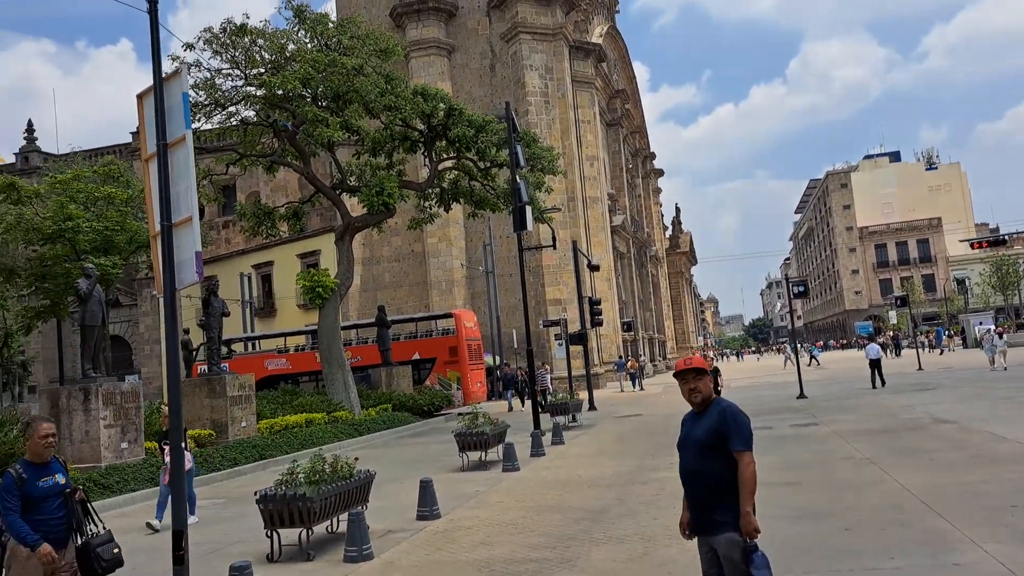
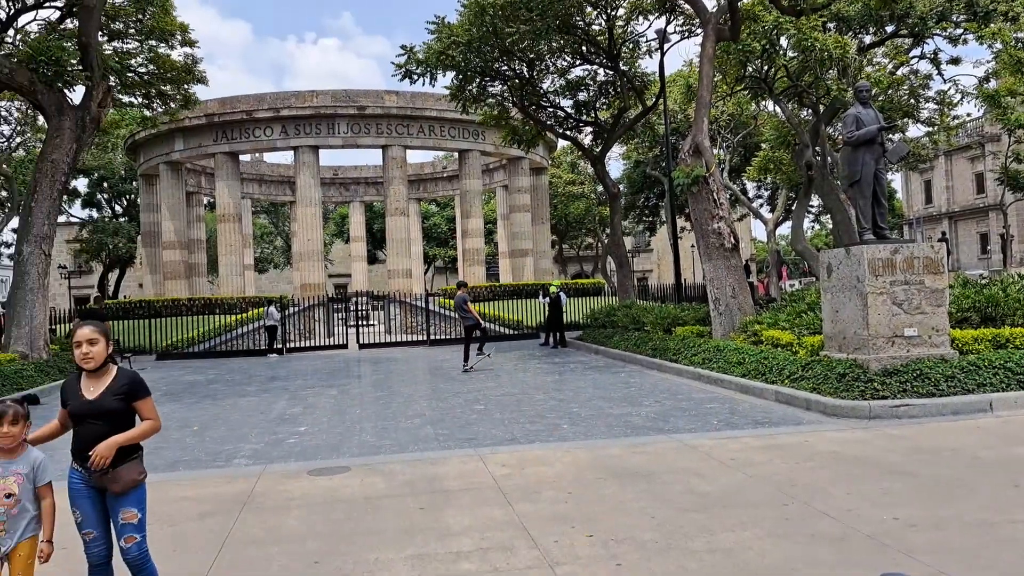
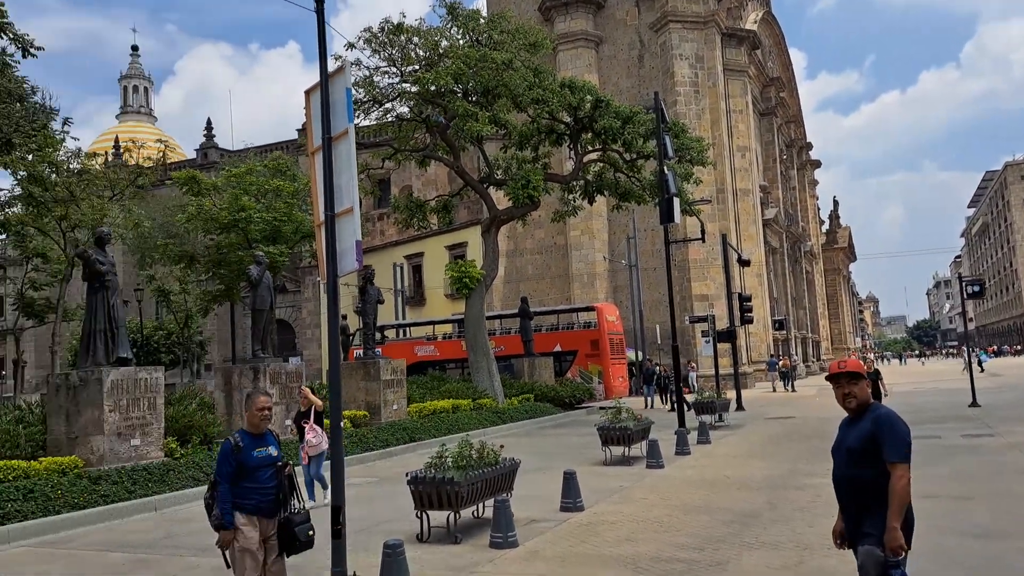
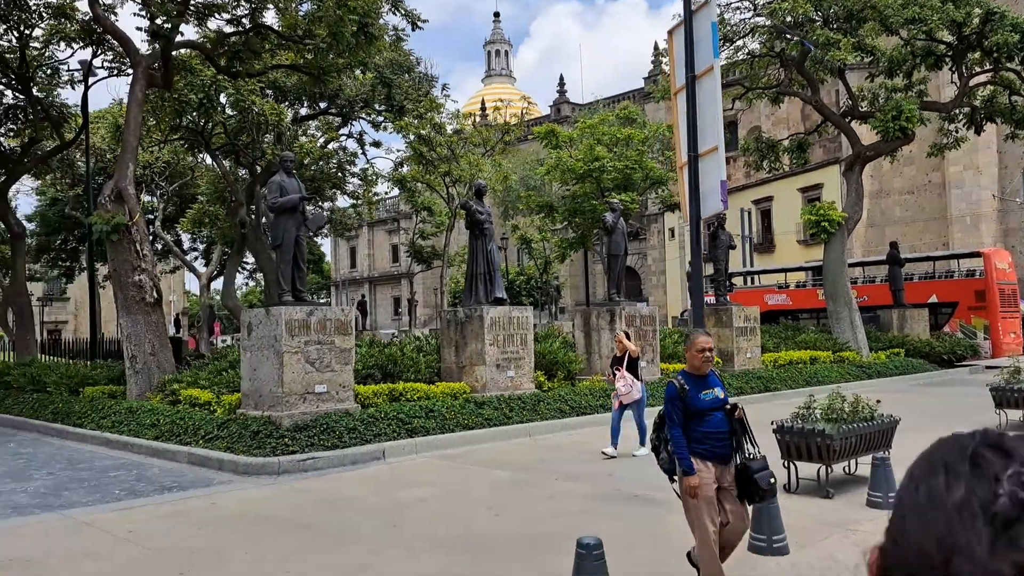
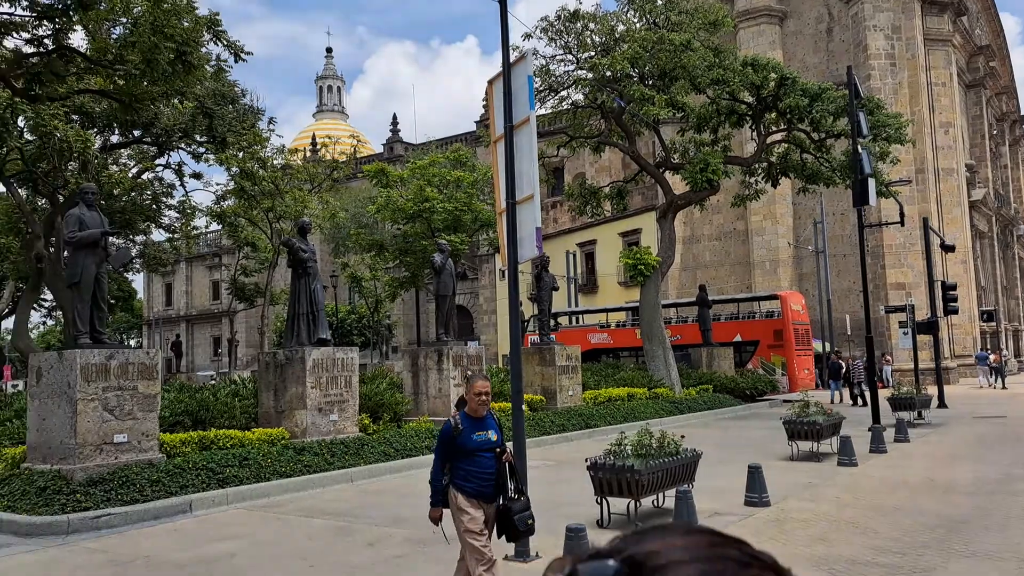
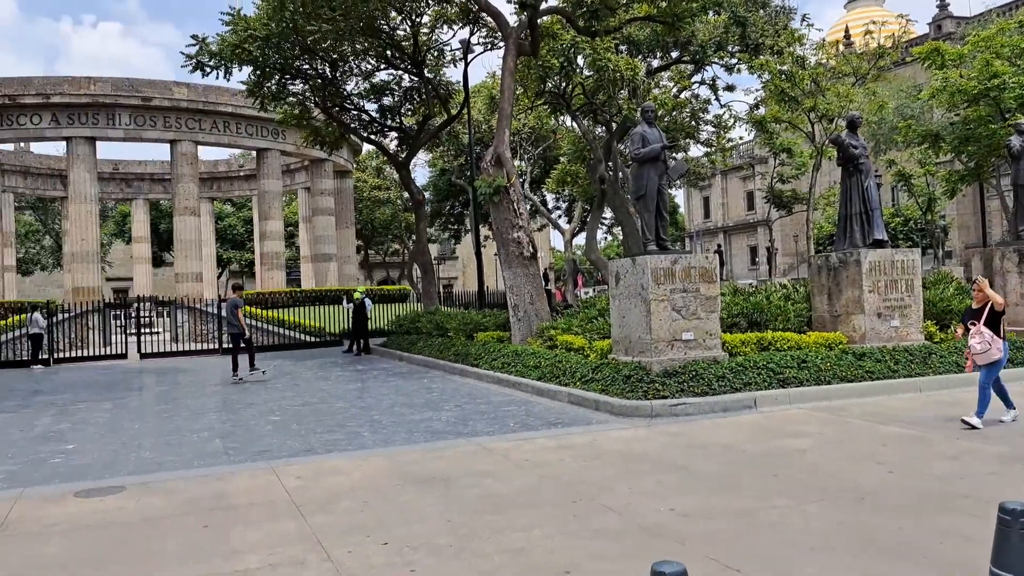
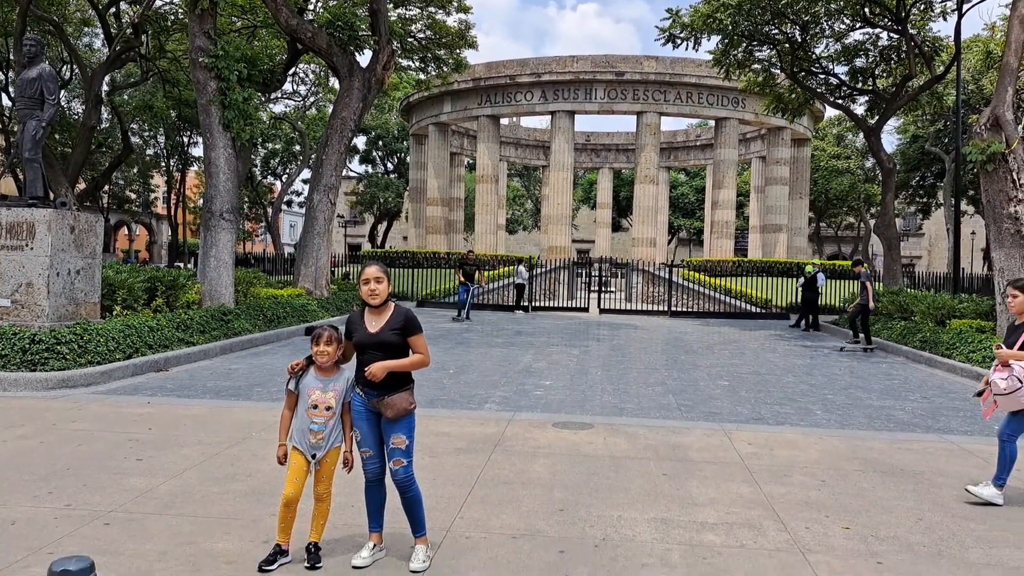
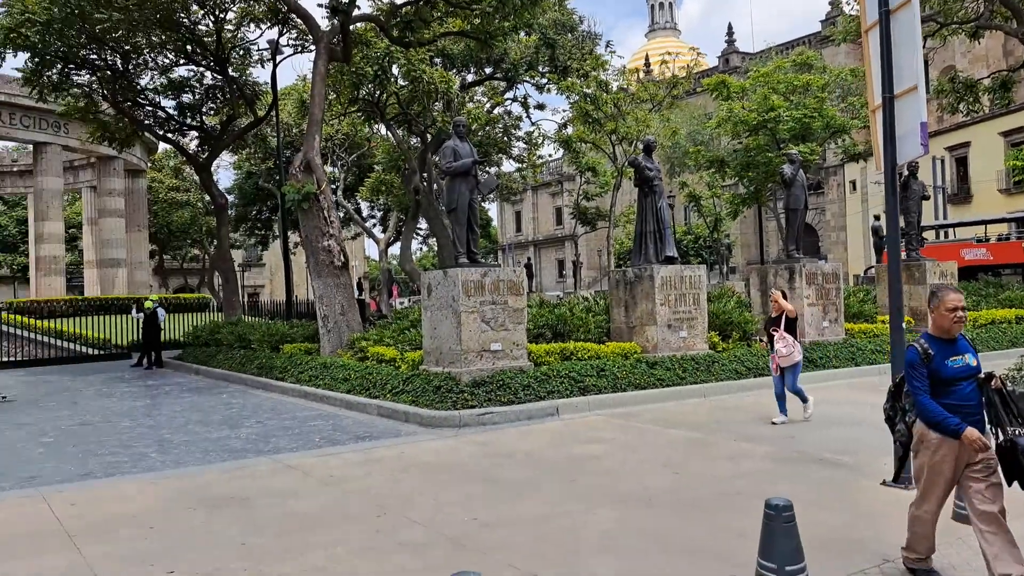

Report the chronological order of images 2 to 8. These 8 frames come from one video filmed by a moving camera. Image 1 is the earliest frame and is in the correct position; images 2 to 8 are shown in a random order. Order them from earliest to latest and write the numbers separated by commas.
3, 5, 4, 8, 6, 2, 7
